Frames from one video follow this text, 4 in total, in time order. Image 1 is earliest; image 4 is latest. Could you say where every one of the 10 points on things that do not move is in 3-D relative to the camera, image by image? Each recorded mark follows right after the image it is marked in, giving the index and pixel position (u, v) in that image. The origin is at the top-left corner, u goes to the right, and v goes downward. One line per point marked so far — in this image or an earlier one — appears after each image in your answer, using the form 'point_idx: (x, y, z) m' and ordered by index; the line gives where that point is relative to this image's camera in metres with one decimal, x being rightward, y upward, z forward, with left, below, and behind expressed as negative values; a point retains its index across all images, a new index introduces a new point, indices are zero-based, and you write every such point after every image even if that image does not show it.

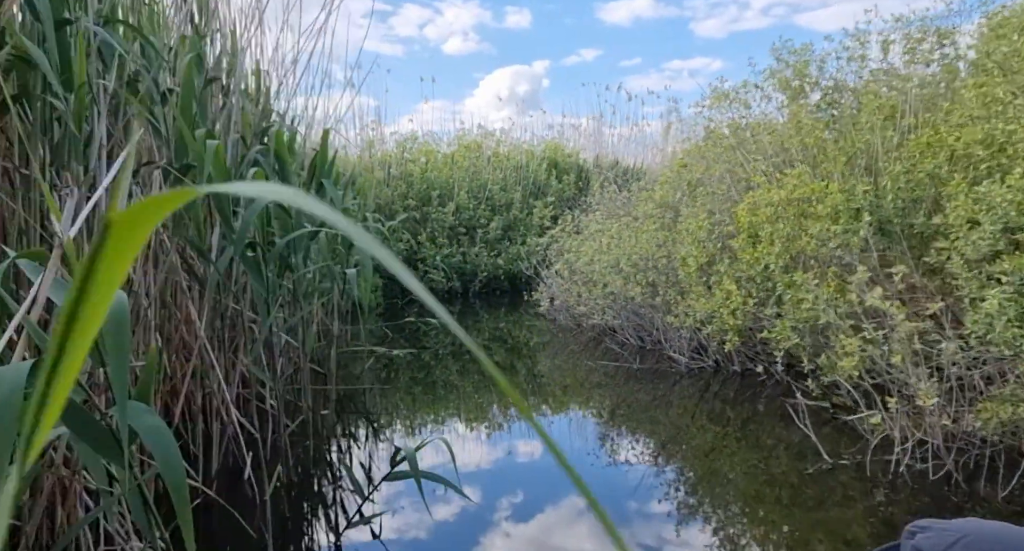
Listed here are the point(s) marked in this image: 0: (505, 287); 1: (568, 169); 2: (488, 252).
0: (-0.1, -0.1, +7.8) m
1: (+0.6, +1.2, +8.9) m
2: (-0.2, +0.2, +7.6) m
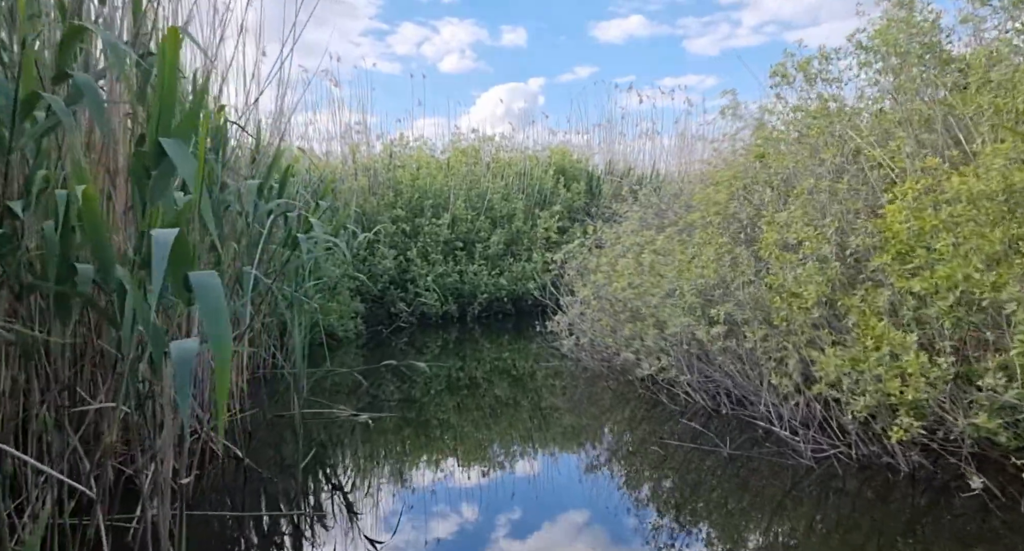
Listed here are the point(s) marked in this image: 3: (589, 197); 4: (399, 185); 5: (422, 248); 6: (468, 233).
0: (0.0, -0.3, +6.7) m
1: (+0.6, +1.0, +7.8) m
2: (-0.2, 0.0, +6.6) m
3: (+0.7, +0.8, +7.8) m
4: (-0.9, +0.7, +6.6) m
5: (-0.7, +0.2, +6.4) m
6: (-0.4, +0.4, +6.7) m
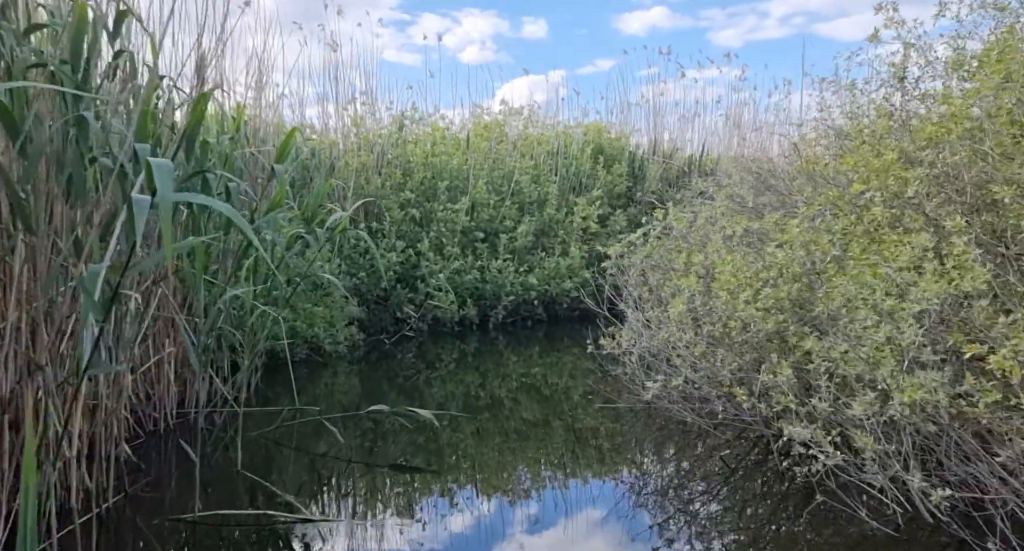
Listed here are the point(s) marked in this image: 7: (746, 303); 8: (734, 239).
0: (+0.2, -0.3, +5.6) m
1: (+0.9, +1.0, +6.6) m
2: (0.0, +0.1, +5.4) m
3: (+1.0, +0.8, +6.6) m
4: (-0.7, +0.8, +5.4) m
5: (-0.5, +0.2, +5.2) m
6: (-0.1, +0.4, +5.5) m
7: (+0.6, -0.1, +2.1) m
8: (+0.7, +0.1, +2.5) m
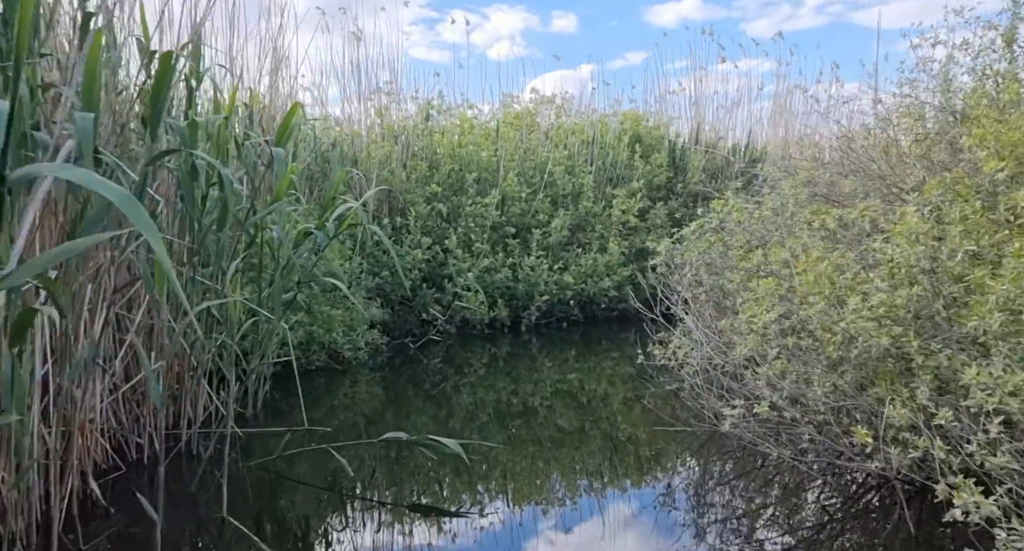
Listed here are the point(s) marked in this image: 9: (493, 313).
0: (+0.4, -0.3, +5.2) m
1: (+1.1, +1.0, +6.2) m
2: (+0.2, +0.1, +5.0) m
3: (+1.2, +0.8, +6.1) m
4: (-0.5, +0.8, +5.1) m
5: (-0.3, +0.3, +4.8) m
6: (+0.1, +0.4, +5.1) m
7: (+0.7, -0.1, +1.6) m
8: (+0.8, +0.1, +2.1) m
9: (-0.1, -0.2, +4.8) m
